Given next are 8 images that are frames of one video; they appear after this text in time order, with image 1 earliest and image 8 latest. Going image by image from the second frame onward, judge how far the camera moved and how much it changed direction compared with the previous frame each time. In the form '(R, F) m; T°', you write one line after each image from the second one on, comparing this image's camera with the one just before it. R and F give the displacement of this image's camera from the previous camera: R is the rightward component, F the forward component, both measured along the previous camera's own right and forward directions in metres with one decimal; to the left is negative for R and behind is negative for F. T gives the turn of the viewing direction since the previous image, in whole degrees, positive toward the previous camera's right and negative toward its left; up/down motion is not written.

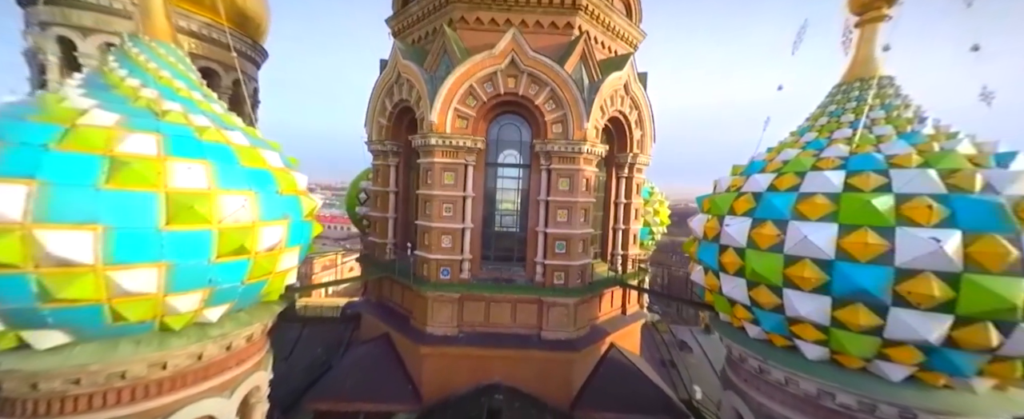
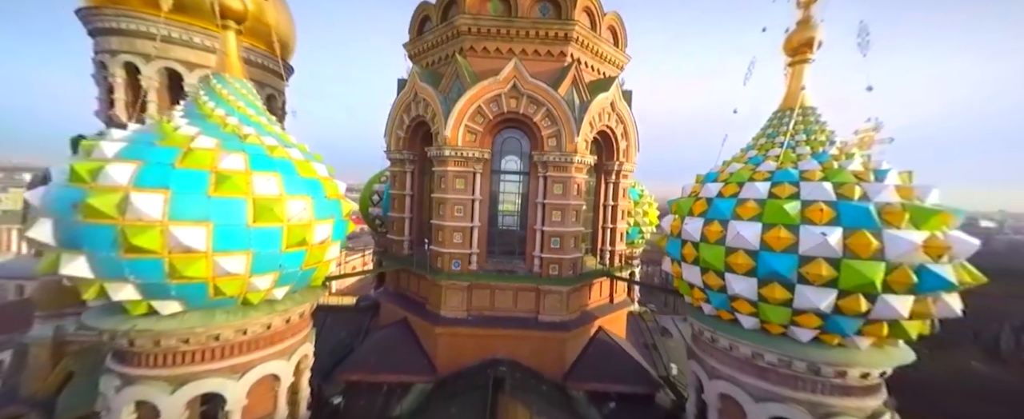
(0.0, -0.9) m; 0°
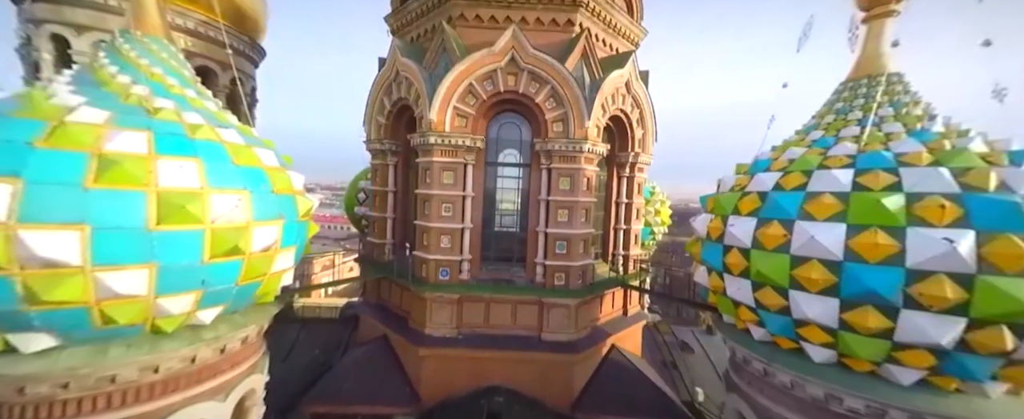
(0.0, +0.9) m; 0°
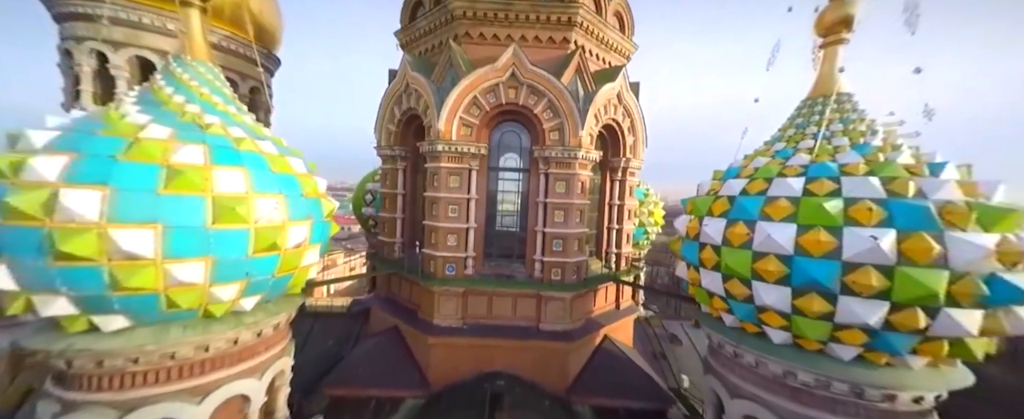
(0.0, -0.5) m; 0°
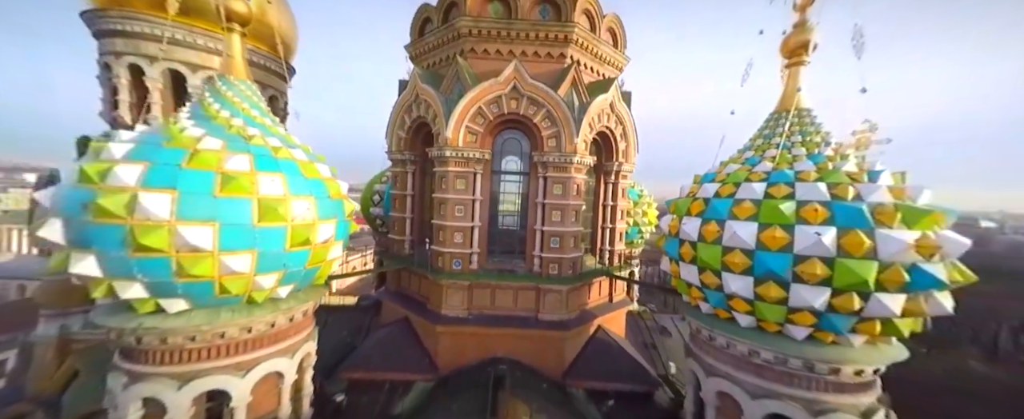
(0.0, -0.5) m; 0°
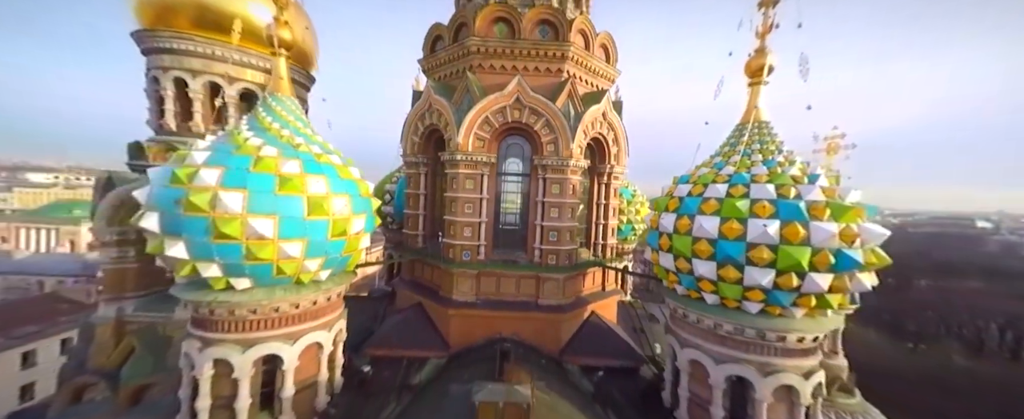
(-0.1, -0.8) m; 0°
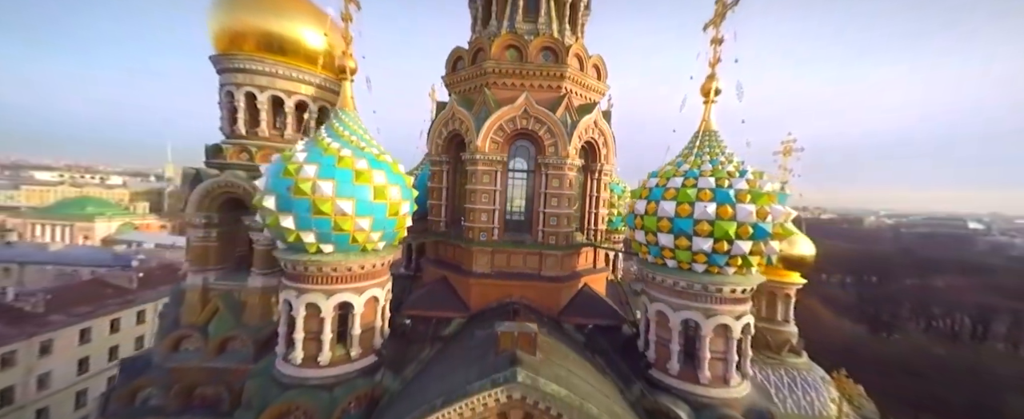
(-0.2, -1.6) m; 0°
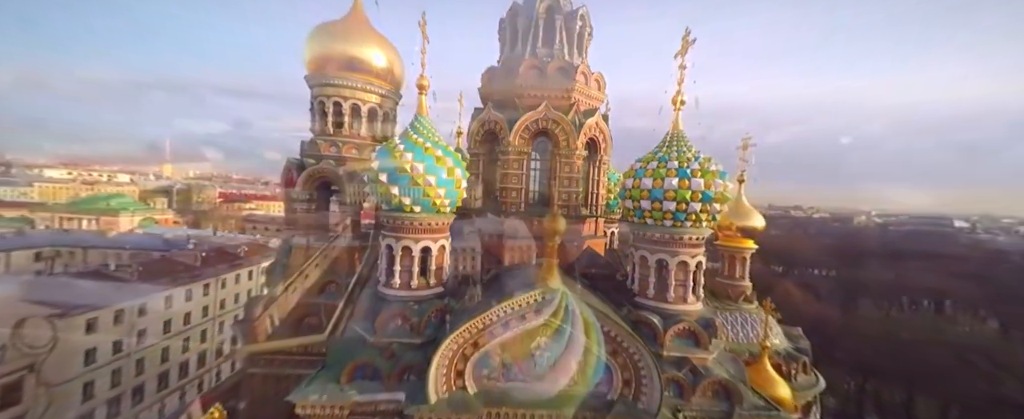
(-0.7, -2.8) m; 0°
